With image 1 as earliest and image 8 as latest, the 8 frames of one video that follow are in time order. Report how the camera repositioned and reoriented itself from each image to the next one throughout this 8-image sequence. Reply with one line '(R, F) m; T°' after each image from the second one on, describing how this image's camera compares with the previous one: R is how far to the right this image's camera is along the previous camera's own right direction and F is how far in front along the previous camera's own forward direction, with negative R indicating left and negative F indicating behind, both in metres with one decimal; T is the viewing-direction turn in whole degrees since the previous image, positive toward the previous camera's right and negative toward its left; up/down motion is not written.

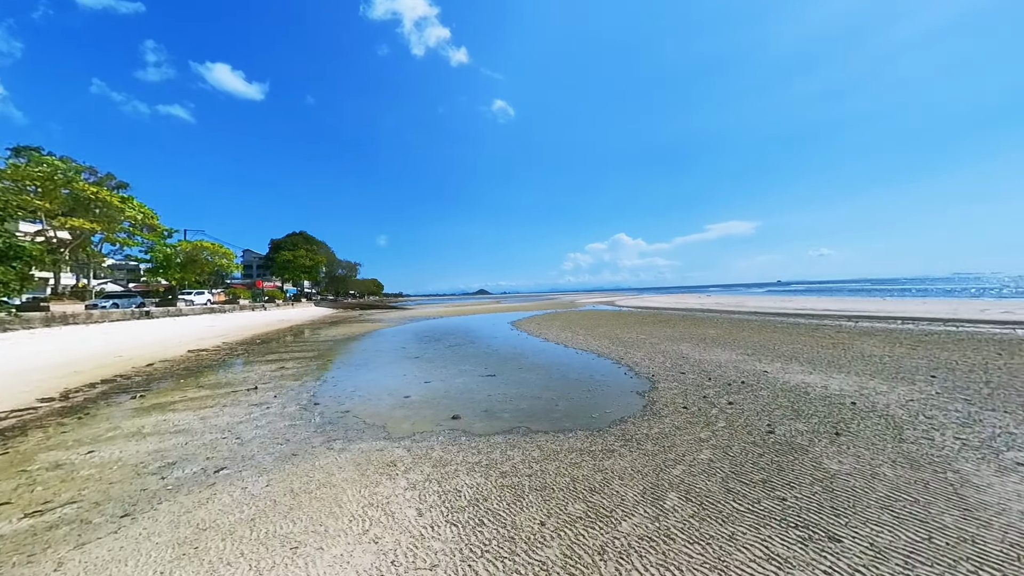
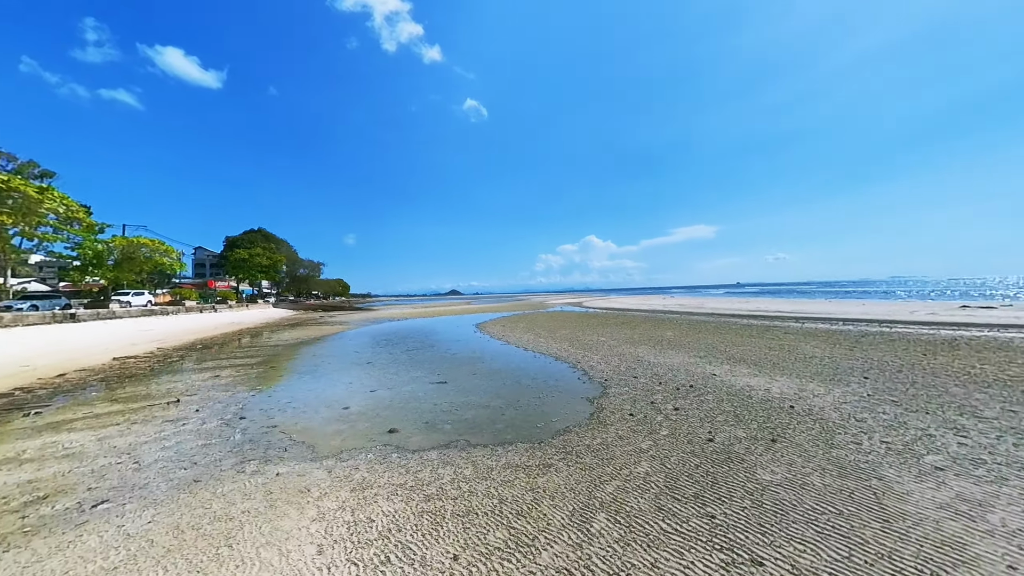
(+0.8, +0.4) m; +4°
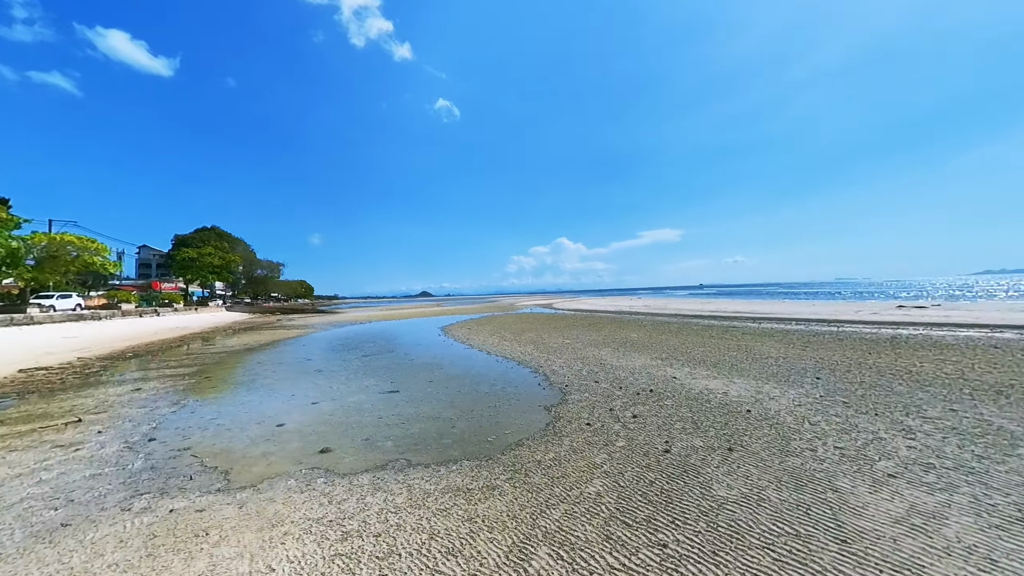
(+0.5, +0.7) m; +4°
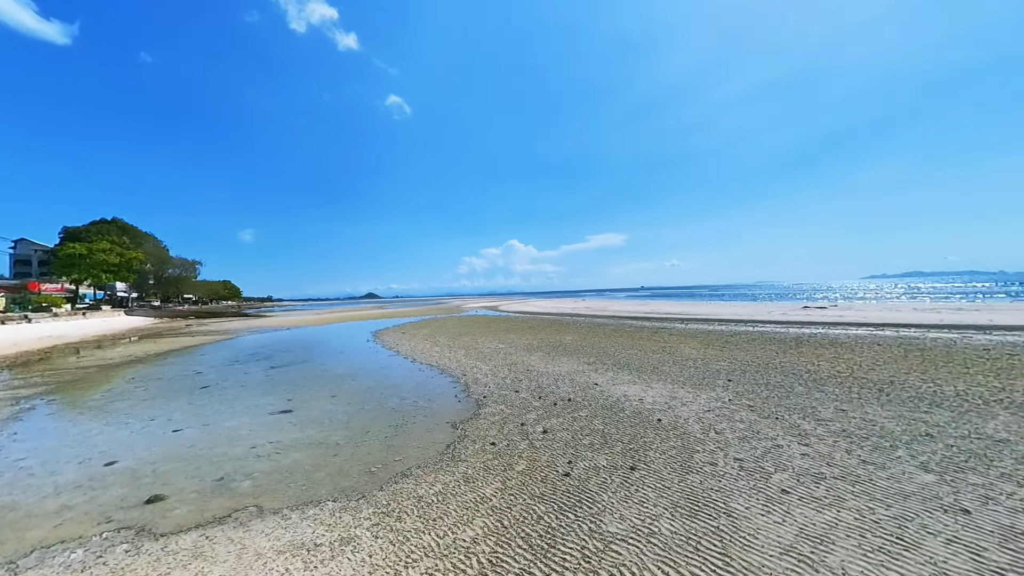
(+1.2, +0.9) m; +8°
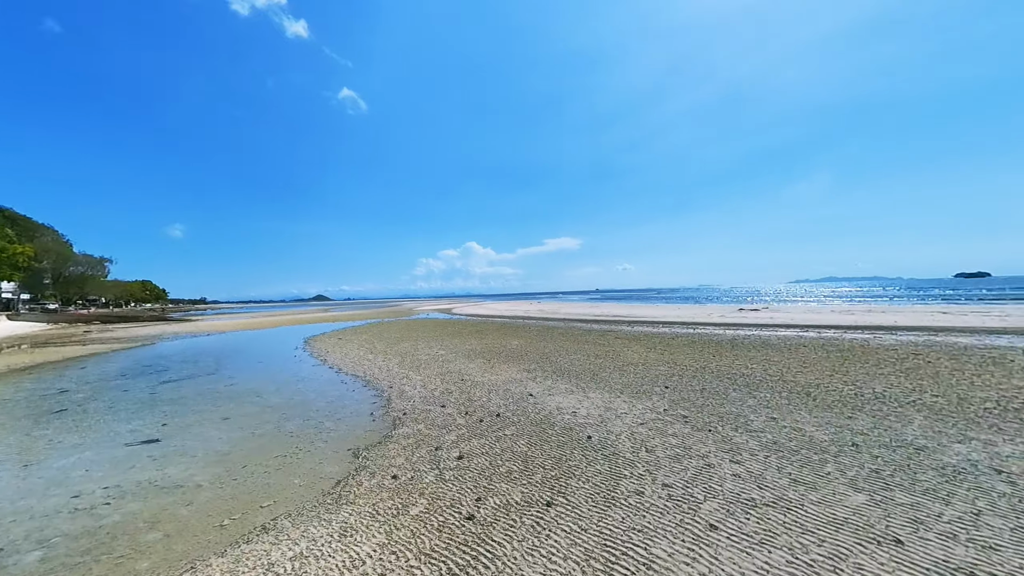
(+1.0, +1.0) m; +7°
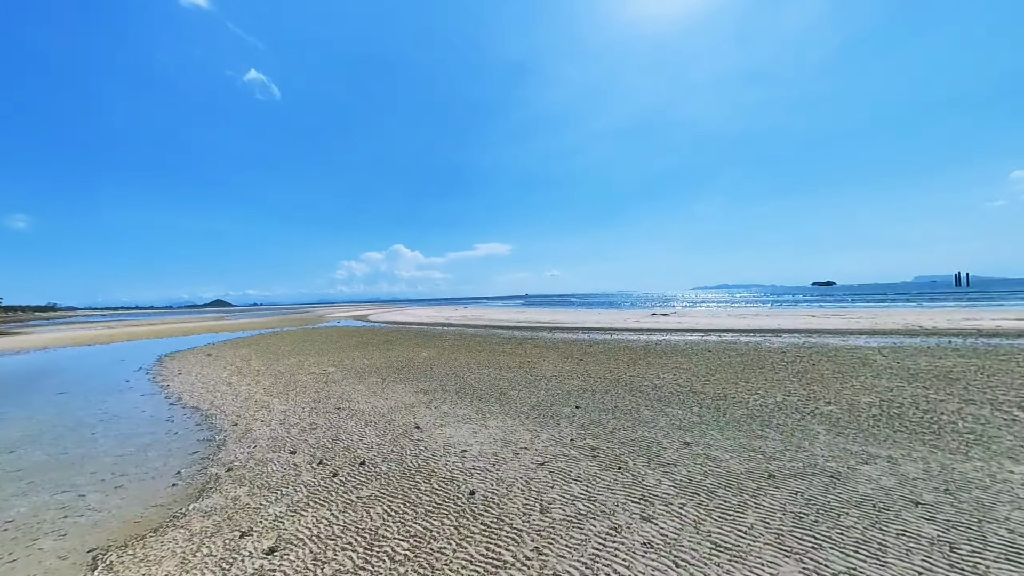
(+1.2, +1.8) m; +11°
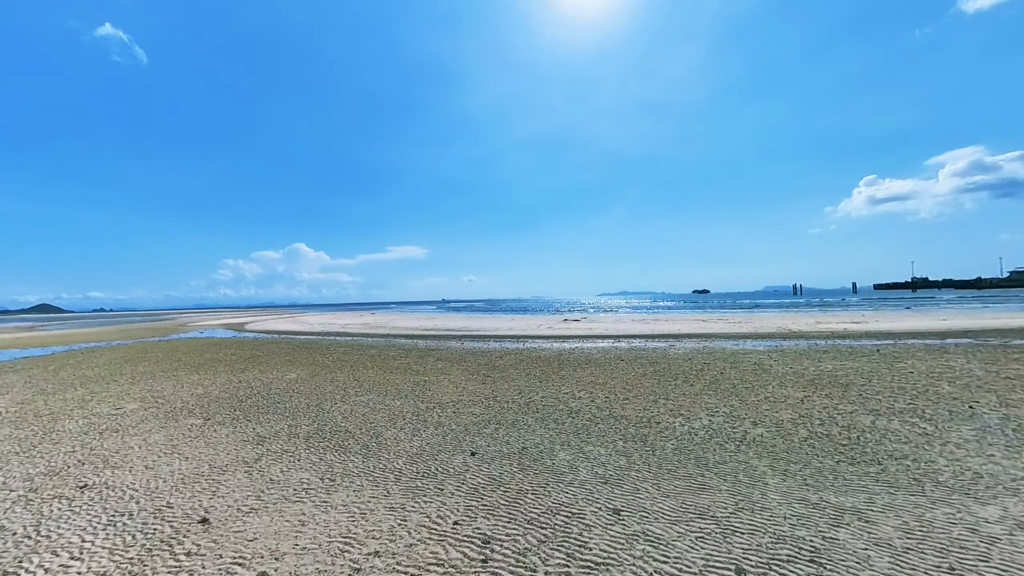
(+0.9, +2.6) m; +13°
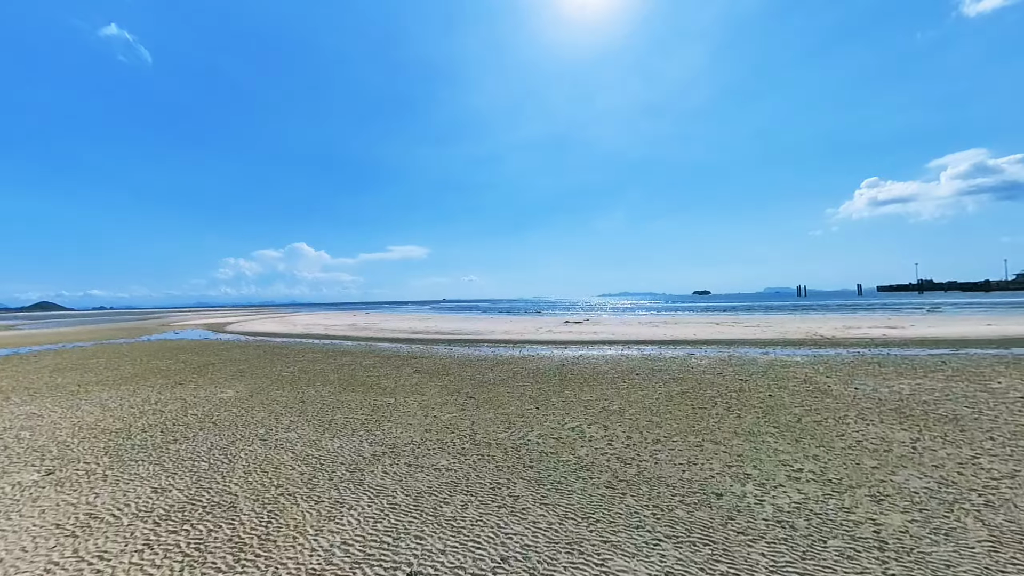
(+0.4, +3.3) m; 0°
